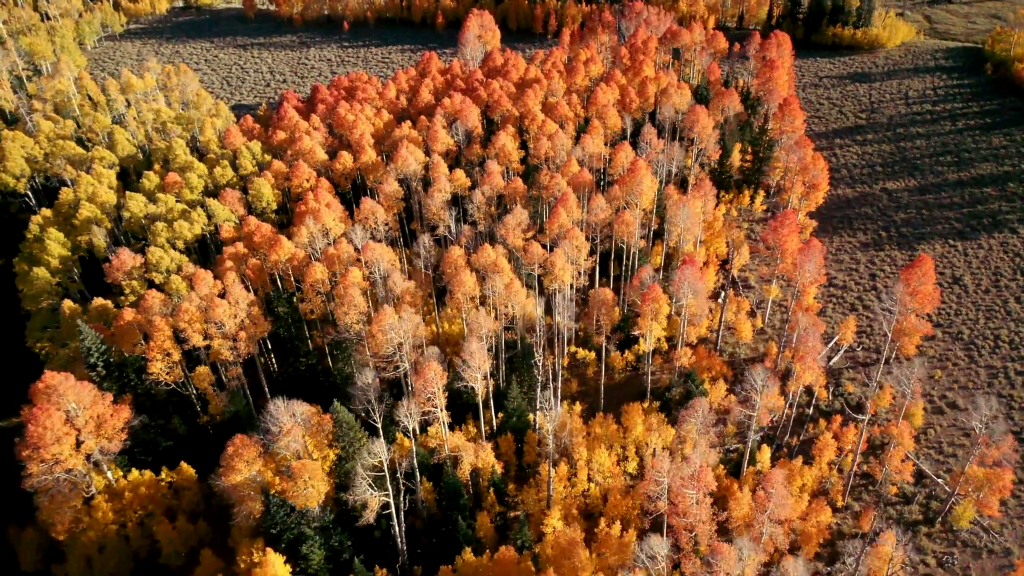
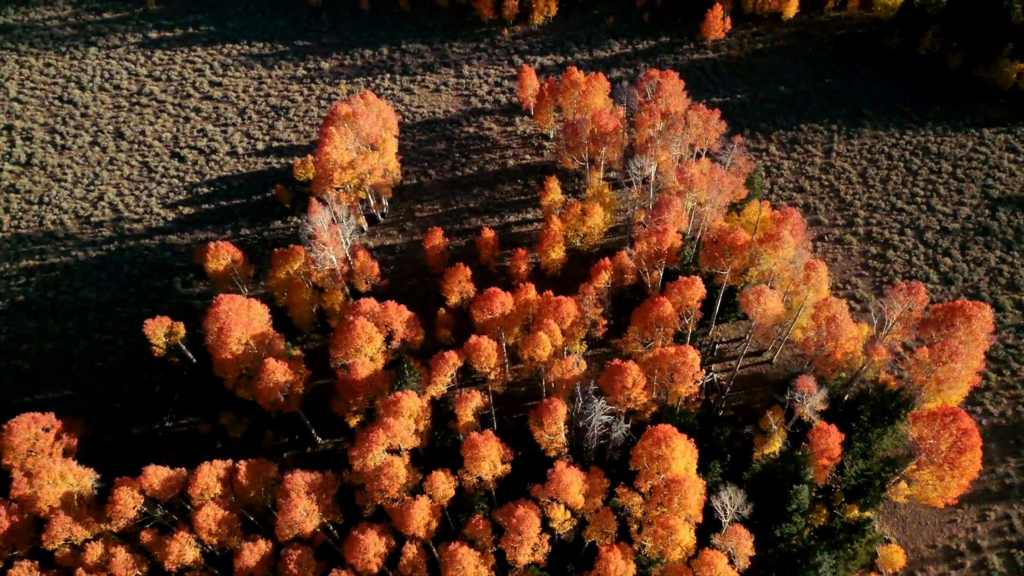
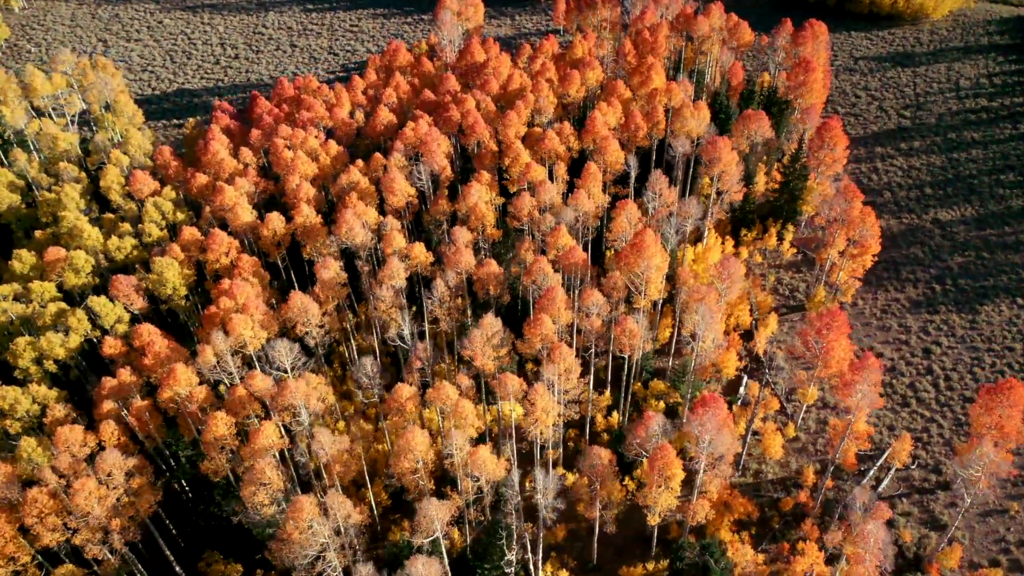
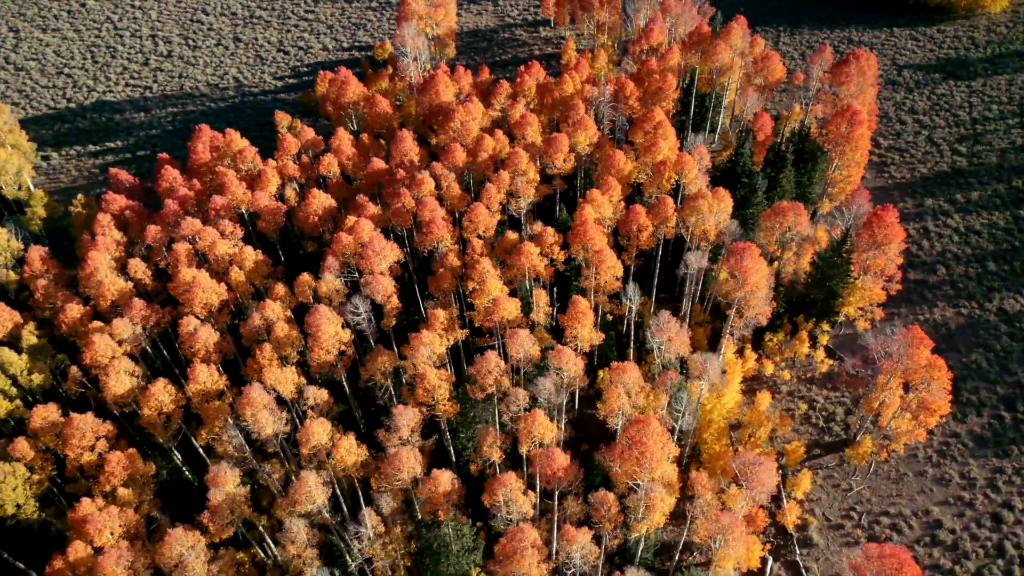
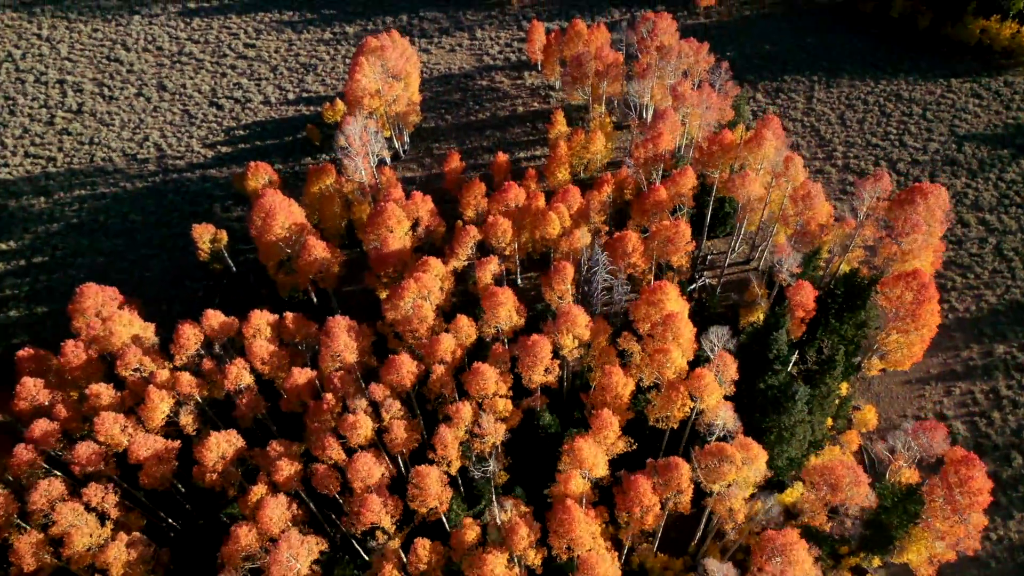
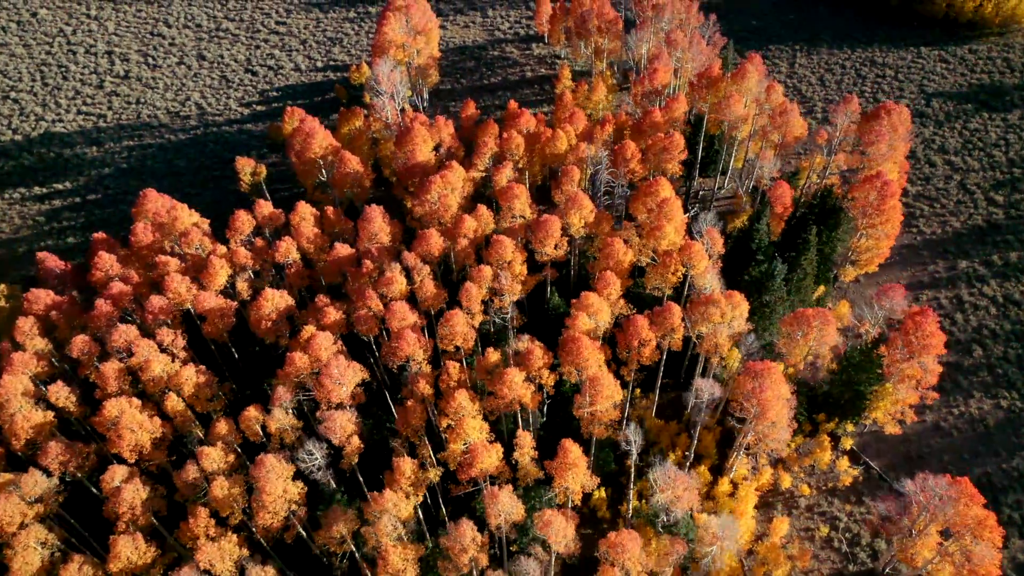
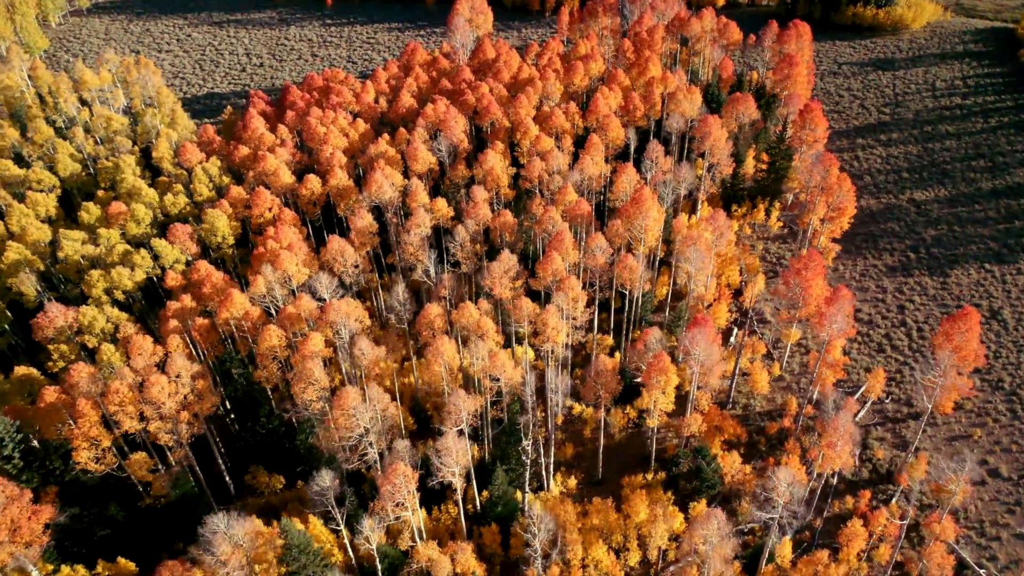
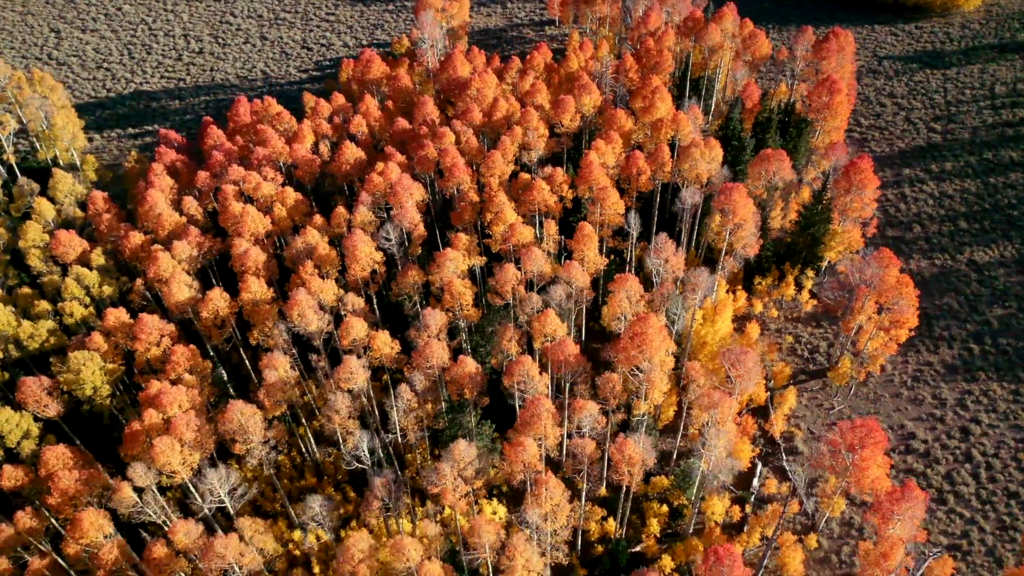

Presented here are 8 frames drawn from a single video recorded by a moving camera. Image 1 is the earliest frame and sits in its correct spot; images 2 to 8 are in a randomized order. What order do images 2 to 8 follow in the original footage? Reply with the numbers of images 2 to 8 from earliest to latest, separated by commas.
7, 3, 8, 4, 6, 5, 2
